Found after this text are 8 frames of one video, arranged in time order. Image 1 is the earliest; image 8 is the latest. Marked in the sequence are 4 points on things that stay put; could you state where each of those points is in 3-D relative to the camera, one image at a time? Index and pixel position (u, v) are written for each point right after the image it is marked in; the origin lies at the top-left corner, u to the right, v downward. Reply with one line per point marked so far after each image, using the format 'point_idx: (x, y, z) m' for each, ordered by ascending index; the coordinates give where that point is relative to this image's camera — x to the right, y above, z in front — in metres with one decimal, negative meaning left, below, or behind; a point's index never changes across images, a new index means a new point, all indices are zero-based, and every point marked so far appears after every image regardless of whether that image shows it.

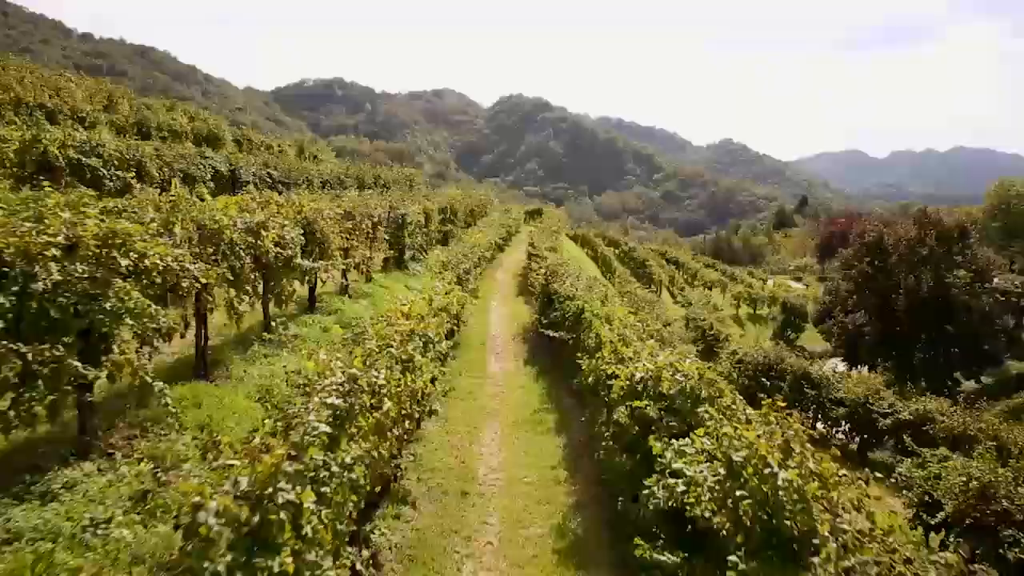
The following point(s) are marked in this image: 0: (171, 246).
0: (-3.6, +0.4, +8.9) m
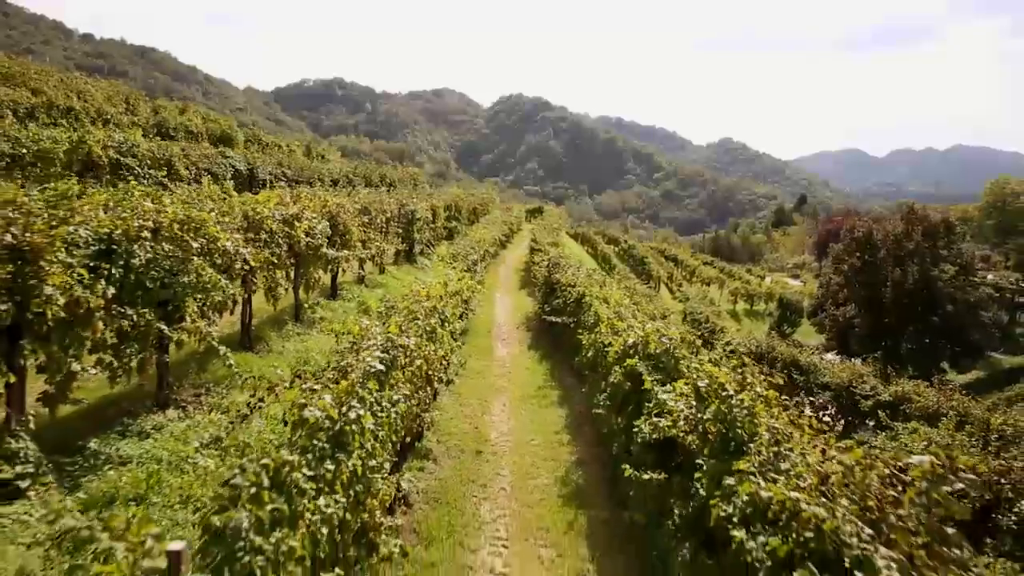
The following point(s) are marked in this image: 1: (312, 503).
0: (-3.5, +0.7, +10.3) m
1: (-1.1, -1.2, +4.7) m
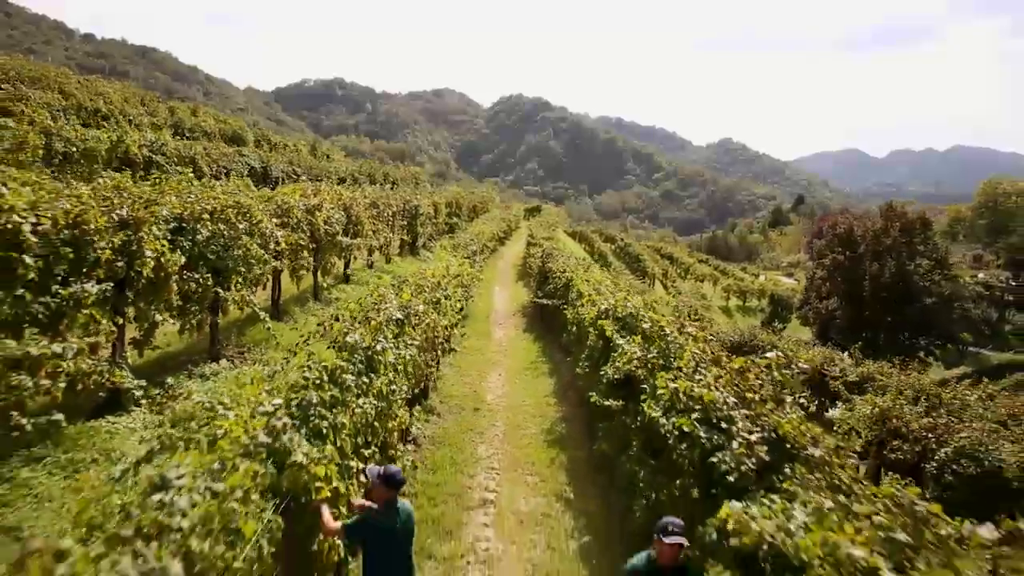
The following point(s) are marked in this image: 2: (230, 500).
0: (-3.6, +1.0, +12.1) m
1: (-1.2, -0.9, +6.6) m
2: (-1.3, -1.0, +4.0) m
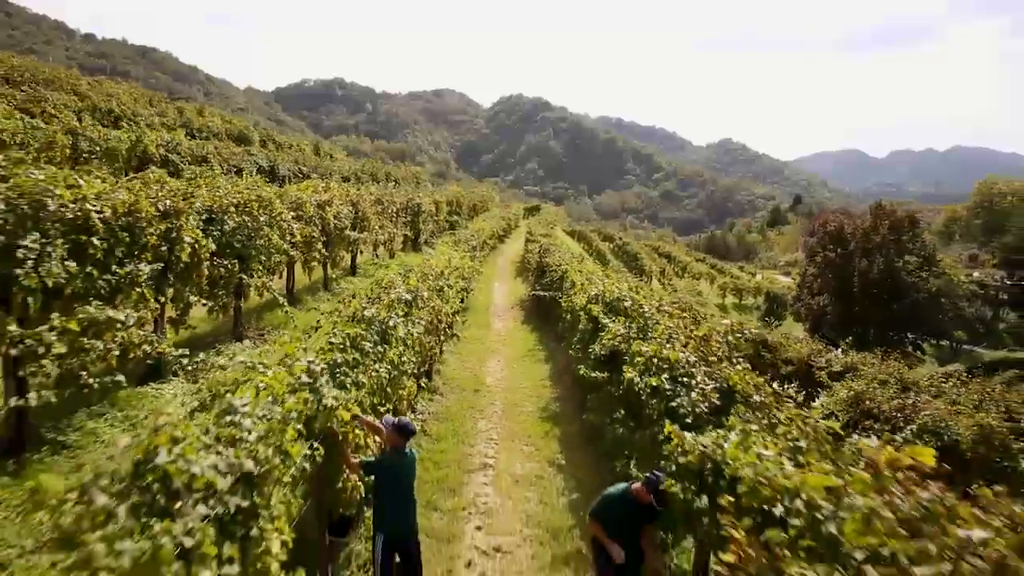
0: (-3.6, +1.2, +13.1) m
1: (-1.3, -0.7, +7.6) m
2: (-1.4, -0.8, +5.0) m
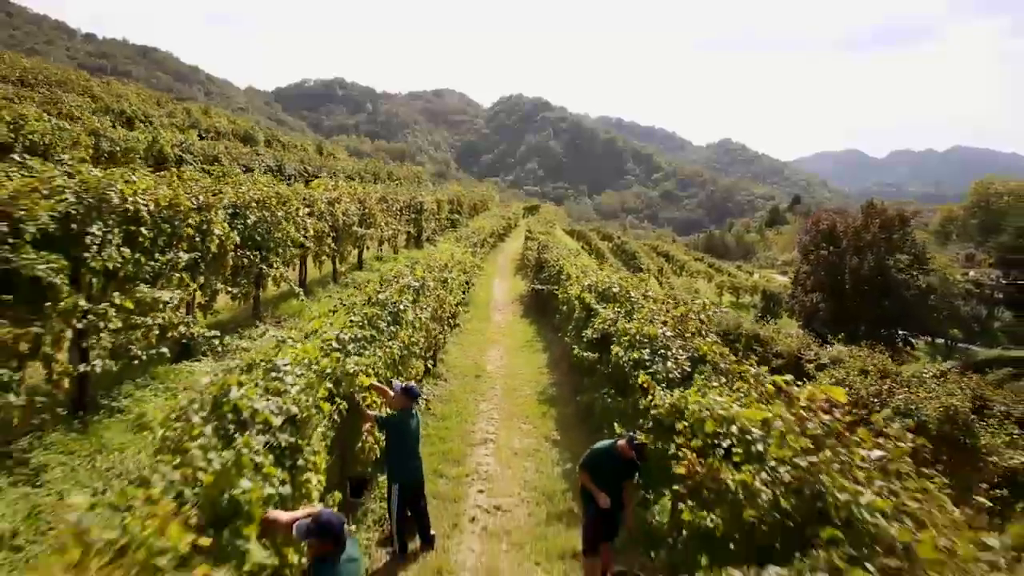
0: (-3.6, +1.3, +14.0) m
1: (-1.3, -0.5, +8.5) m
2: (-1.4, -0.7, +5.9) m
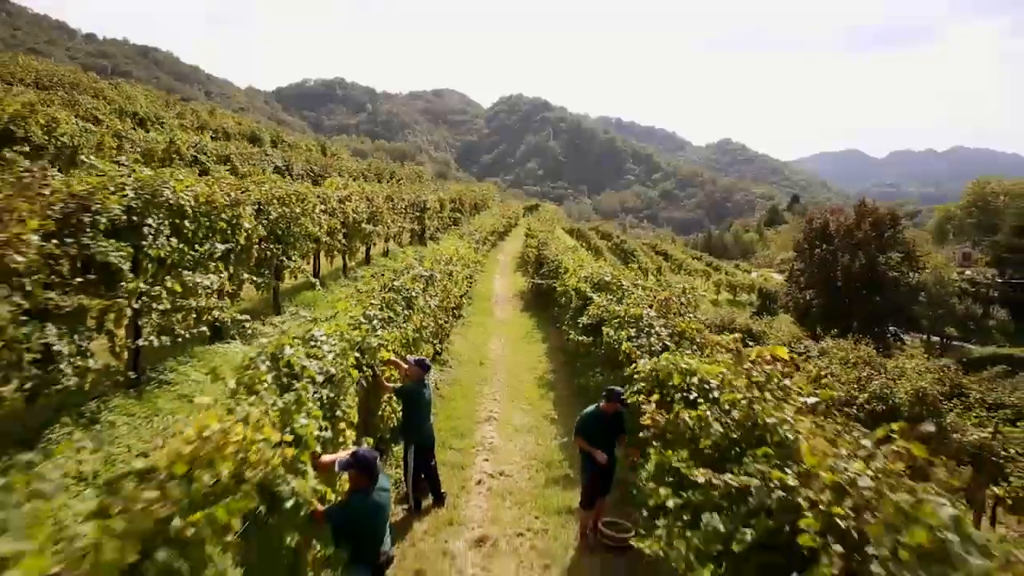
0: (-3.6, +1.5, +15.0) m
1: (-1.2, -0.4, +9.4) m
2: (-1.3, -0.5, +6.8) m
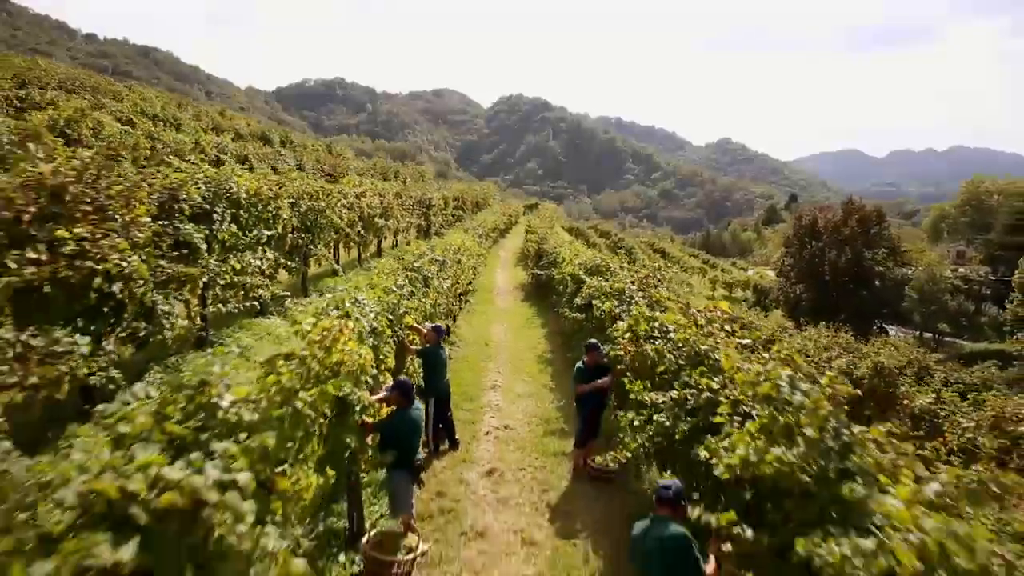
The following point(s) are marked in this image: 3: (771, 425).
0: (-3.5, +1.7, +16.6) m
1: (-1.2, -0.1, +11.1) m
2: (-1.3, -0.3, +8.5) m
3: (+1.3, -0.7, +4.3) m
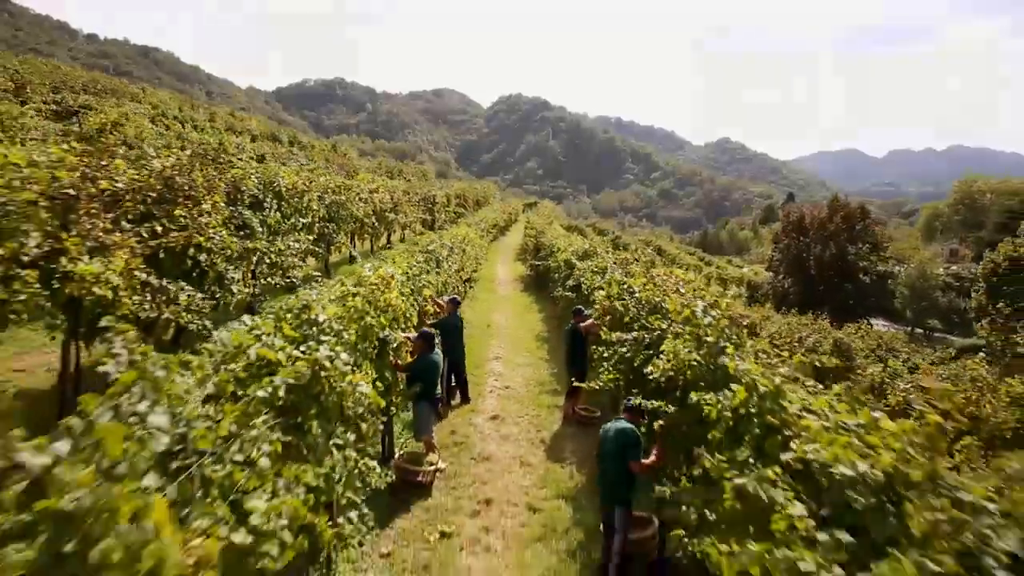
0: (-3.5, +2.0, +18.4) m
1: (-1.2, +0.2, +12.9) m
2: (-1.3, 0.0, +10.3) m
3: (+1.3, -0.4, +6.1) m
